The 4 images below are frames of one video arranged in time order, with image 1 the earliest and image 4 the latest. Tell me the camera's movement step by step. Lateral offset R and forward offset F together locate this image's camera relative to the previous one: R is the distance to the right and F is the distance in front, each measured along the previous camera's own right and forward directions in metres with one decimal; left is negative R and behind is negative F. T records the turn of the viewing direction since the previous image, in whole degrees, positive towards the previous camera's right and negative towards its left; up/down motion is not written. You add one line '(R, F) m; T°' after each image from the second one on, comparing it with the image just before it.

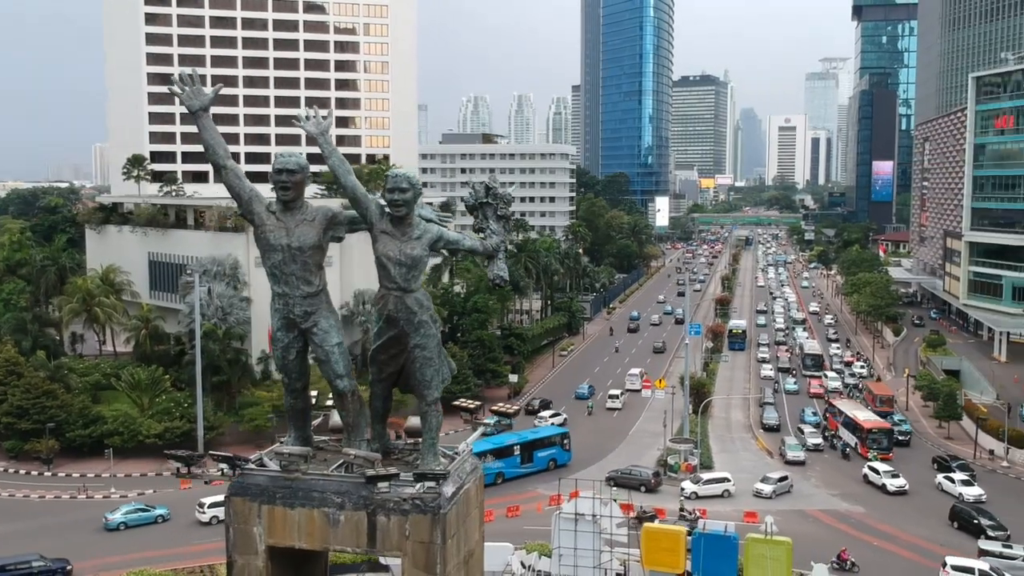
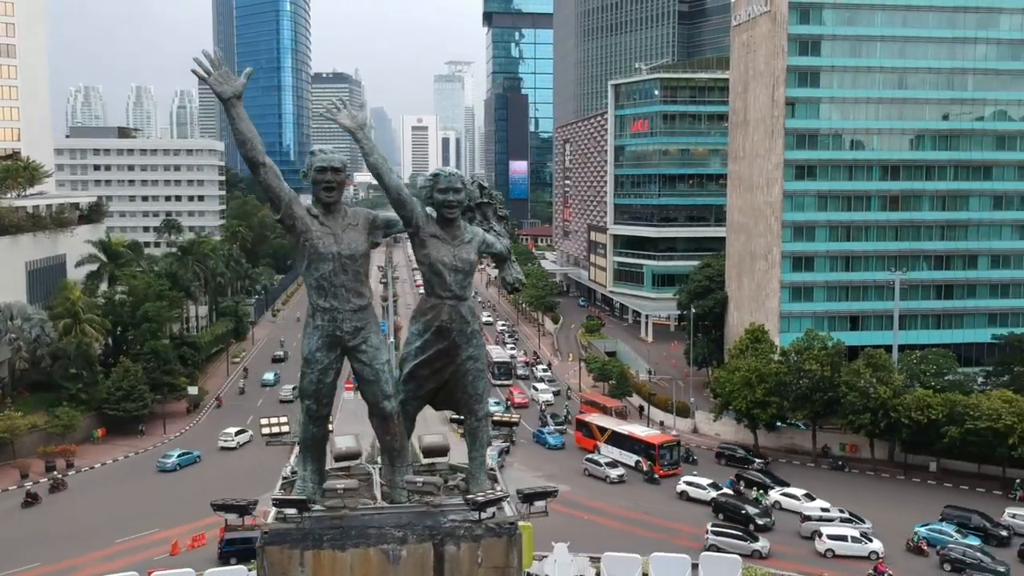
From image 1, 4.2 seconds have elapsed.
(-2.2, +0.7) m; +21°
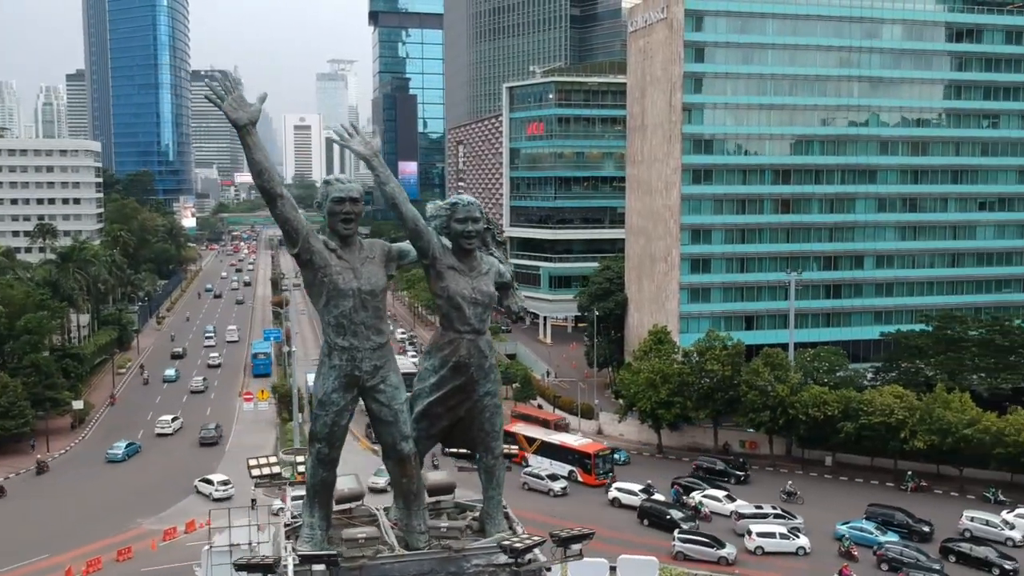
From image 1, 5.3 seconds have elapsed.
(-0.7, +0.2) m; +7°
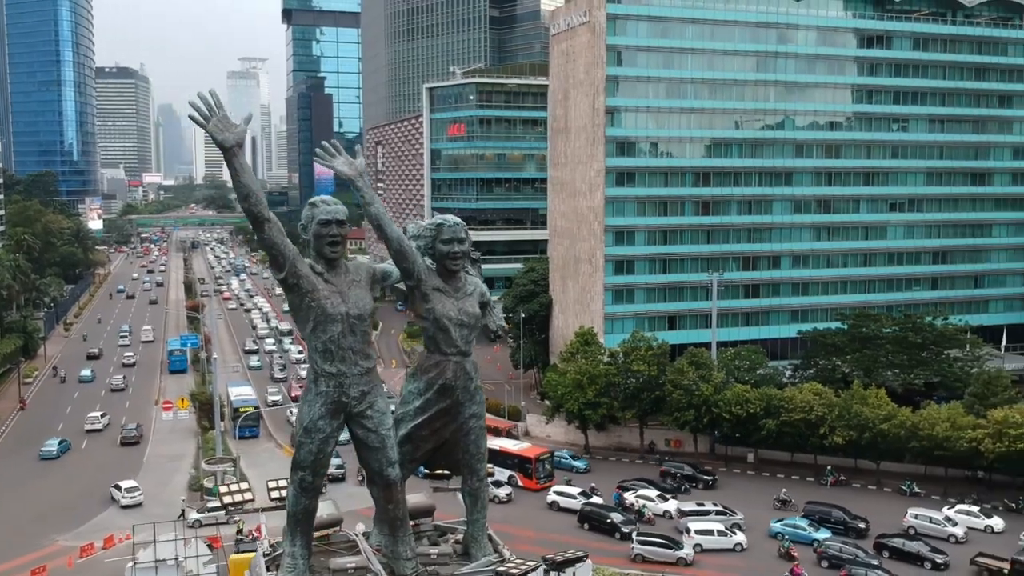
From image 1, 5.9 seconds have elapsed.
(-0.3, +0.1) m; +5°
